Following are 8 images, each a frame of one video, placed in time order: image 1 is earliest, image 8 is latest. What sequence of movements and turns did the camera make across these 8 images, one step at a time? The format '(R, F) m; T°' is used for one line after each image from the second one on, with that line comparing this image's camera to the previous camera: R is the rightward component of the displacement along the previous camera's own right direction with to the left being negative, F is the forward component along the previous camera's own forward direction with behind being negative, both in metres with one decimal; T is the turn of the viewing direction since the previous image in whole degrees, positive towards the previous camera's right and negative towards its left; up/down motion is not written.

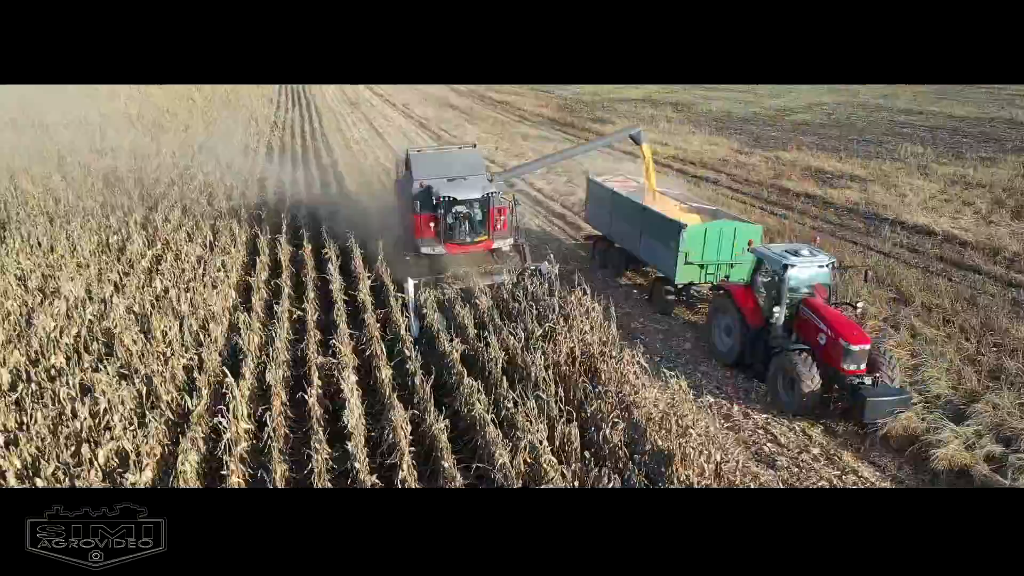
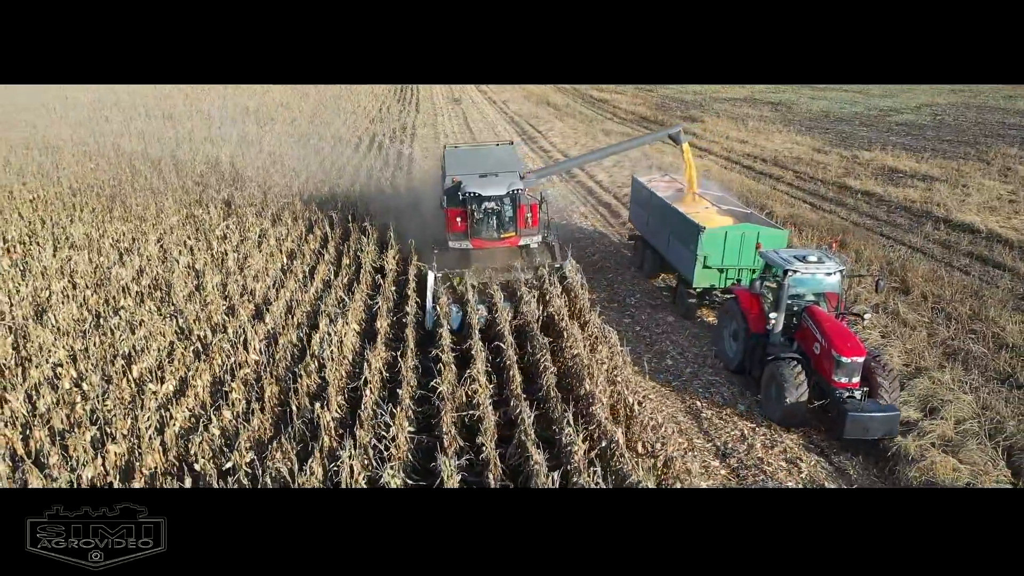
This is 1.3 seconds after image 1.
(+1.5, -1.0) m; -8°
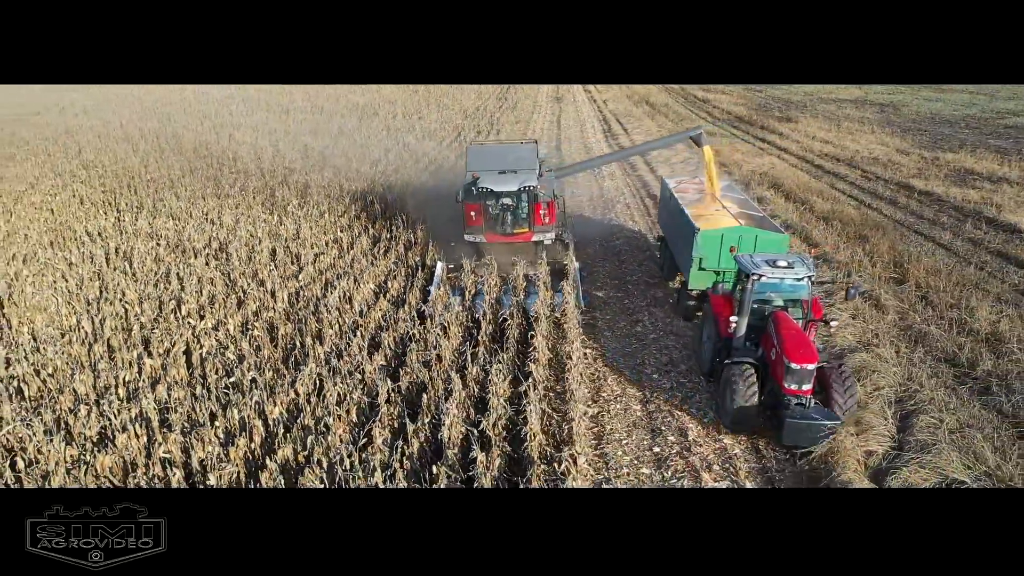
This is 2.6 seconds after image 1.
(+1.6, -1.1) m; -9°
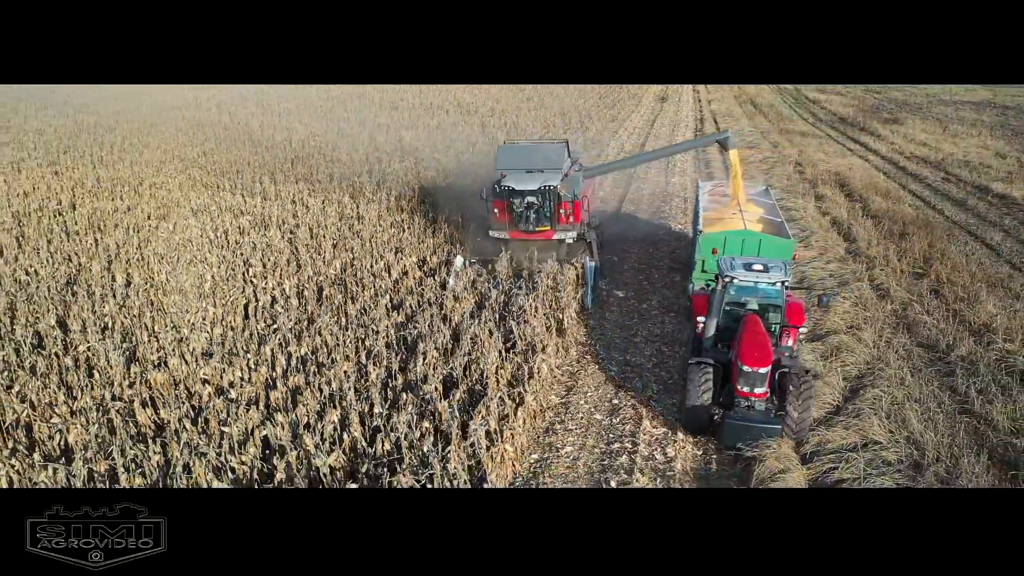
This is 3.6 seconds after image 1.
(+1.4, -1.1) m; -8°
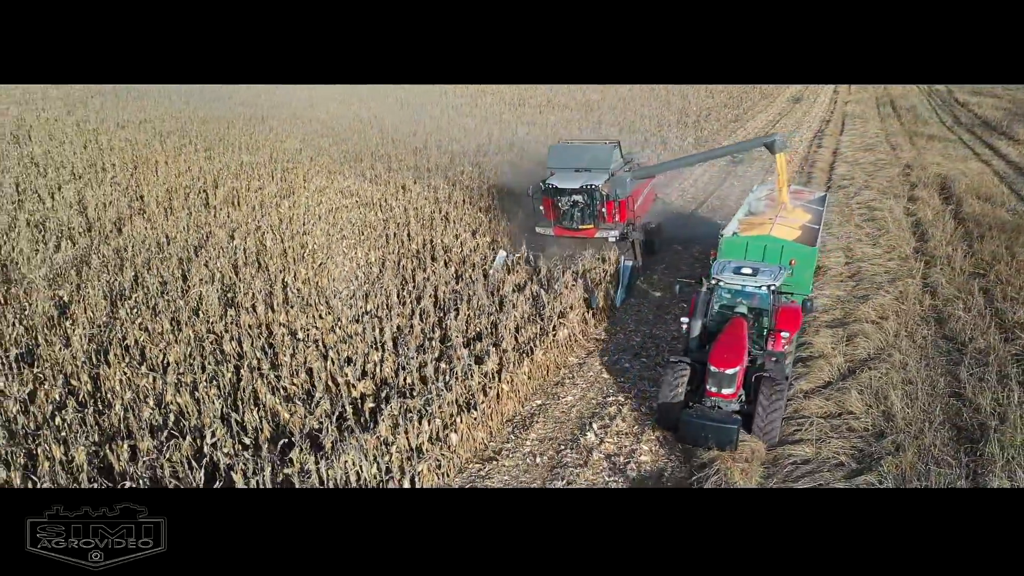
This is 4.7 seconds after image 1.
(+1.3, -1.1) m; -10°
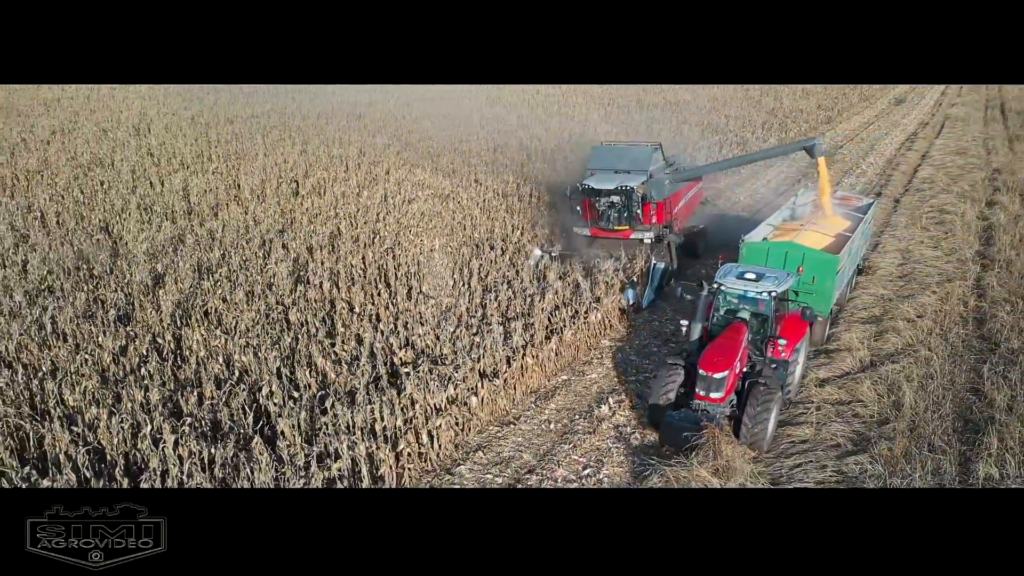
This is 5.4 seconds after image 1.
(+0.7, -0.7) m; -7°
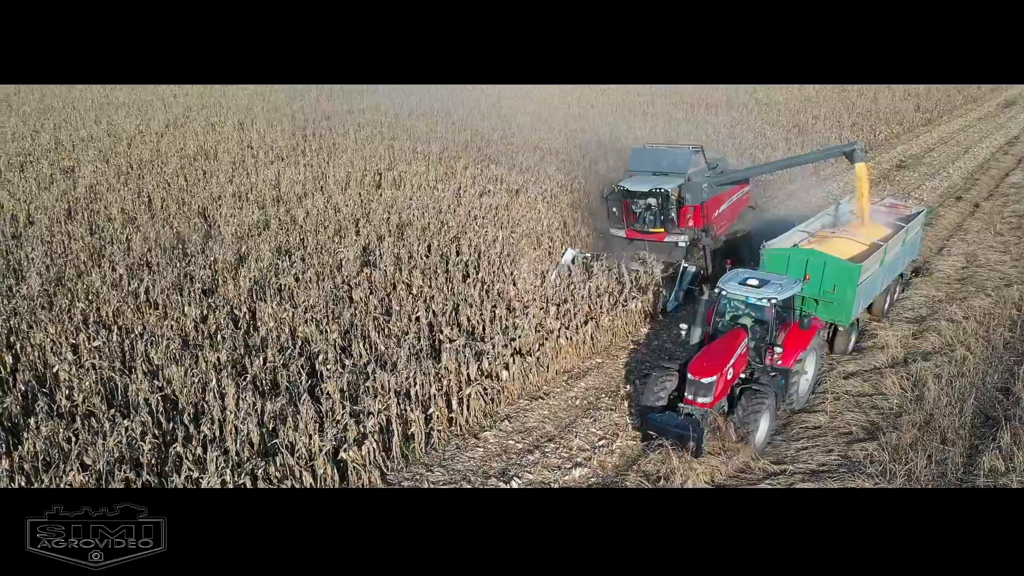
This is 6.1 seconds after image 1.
(+0.6, -0.6) m; -7°
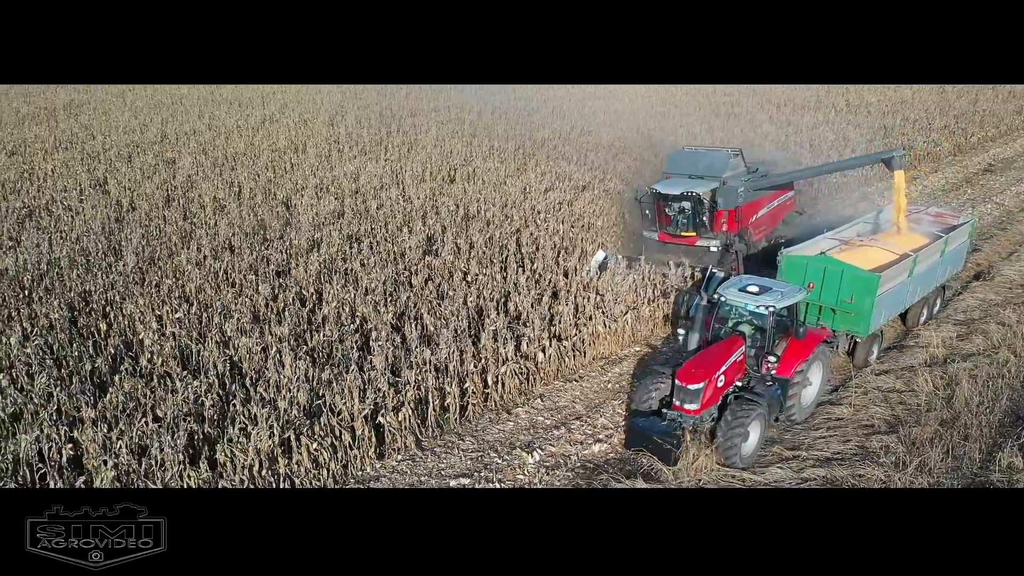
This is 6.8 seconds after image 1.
(+0.5, -0.5) m; -6°
